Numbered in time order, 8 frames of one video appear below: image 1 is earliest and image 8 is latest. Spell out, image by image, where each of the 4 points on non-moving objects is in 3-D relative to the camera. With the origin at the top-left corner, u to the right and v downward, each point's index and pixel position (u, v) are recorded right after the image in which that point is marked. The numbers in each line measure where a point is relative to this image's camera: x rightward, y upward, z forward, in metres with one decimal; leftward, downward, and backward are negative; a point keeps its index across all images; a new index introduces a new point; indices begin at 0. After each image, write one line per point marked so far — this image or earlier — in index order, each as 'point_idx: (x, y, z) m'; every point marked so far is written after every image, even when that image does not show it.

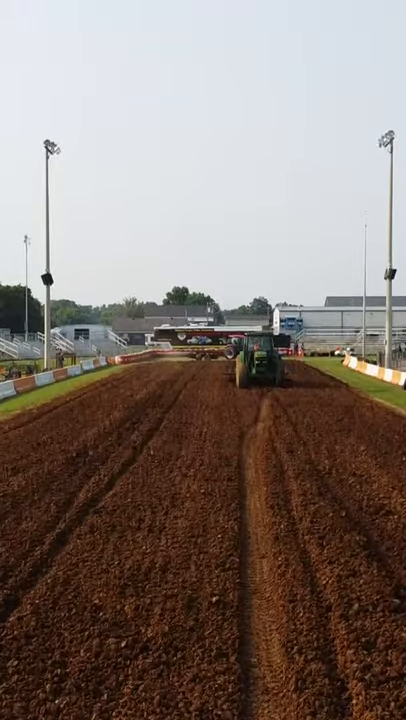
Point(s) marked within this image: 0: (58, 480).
0: (-1.4, -1.1, +8.5) m
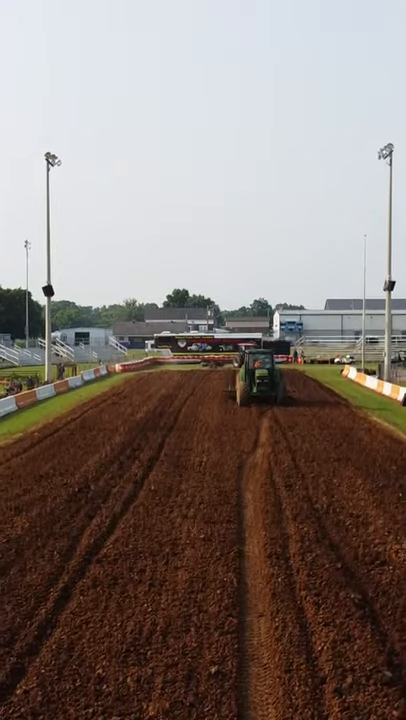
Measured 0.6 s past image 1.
0: (-1.4, -1.5, +8.7) m
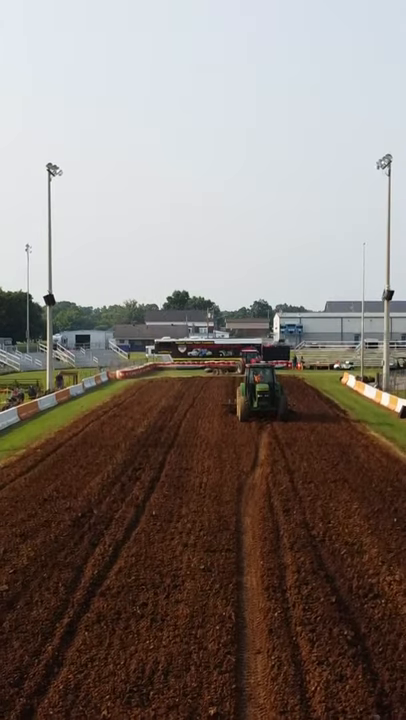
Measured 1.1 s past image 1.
0: (-1.4, -1.9, +8.9) m
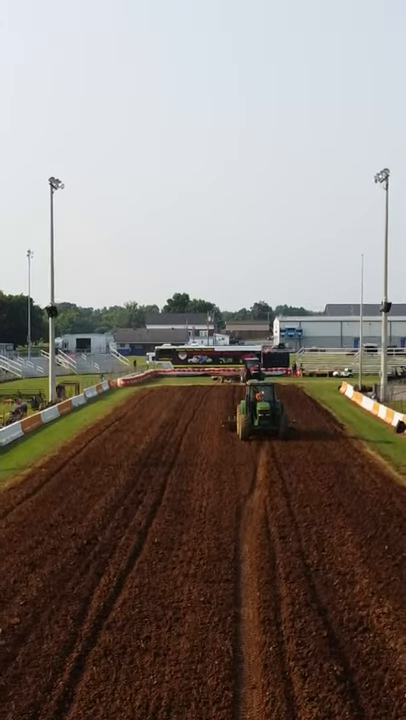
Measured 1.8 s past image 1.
0: (-1.4, -2.3, +9.4) m
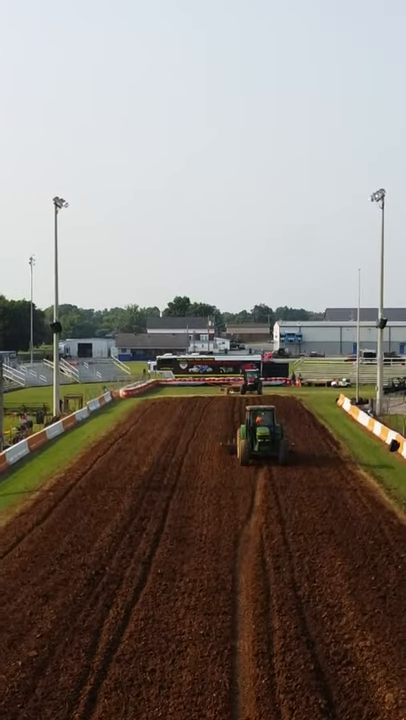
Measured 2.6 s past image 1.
0: (-1.4, -2.9, +10.3) m
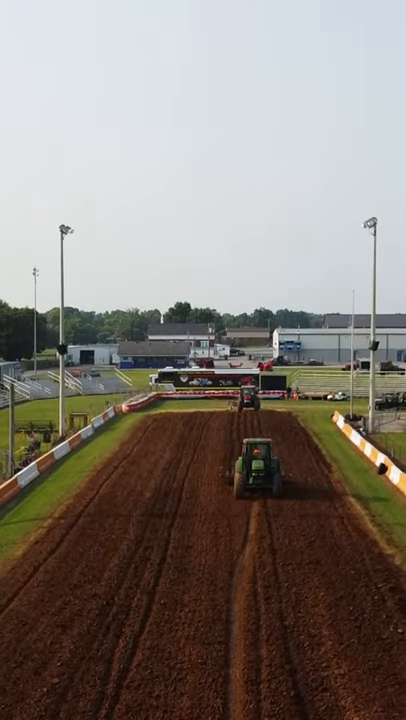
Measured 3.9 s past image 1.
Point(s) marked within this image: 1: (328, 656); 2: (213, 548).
0: (-1.4, -3.7, +11.8) m
1: (+1.6, -3.7, +11.3) m
2: (+0.2, -3.5, +16.9) m
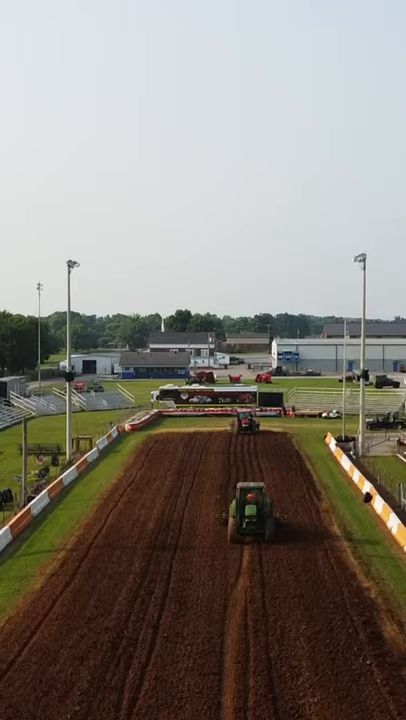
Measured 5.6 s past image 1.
0: (-1.4, -4.8, +14.0) m
1: (+1.5, -4.8, +13.4) m
2: (+0.1, -4.6, +19.0) m
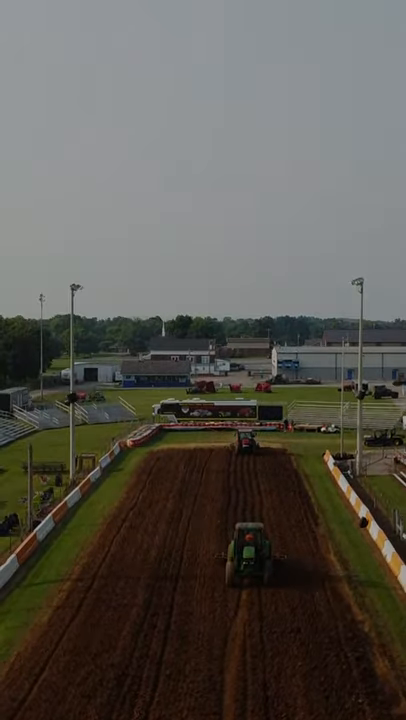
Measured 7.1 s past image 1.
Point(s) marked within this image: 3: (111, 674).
0: (-1.4, -5.7, +14.8) m
1: (+1.5, -5.7, +14.2) m
2: (+0.2, -5.6, +19.8) m
3: (-1.7, -5.7, +16.4) m
